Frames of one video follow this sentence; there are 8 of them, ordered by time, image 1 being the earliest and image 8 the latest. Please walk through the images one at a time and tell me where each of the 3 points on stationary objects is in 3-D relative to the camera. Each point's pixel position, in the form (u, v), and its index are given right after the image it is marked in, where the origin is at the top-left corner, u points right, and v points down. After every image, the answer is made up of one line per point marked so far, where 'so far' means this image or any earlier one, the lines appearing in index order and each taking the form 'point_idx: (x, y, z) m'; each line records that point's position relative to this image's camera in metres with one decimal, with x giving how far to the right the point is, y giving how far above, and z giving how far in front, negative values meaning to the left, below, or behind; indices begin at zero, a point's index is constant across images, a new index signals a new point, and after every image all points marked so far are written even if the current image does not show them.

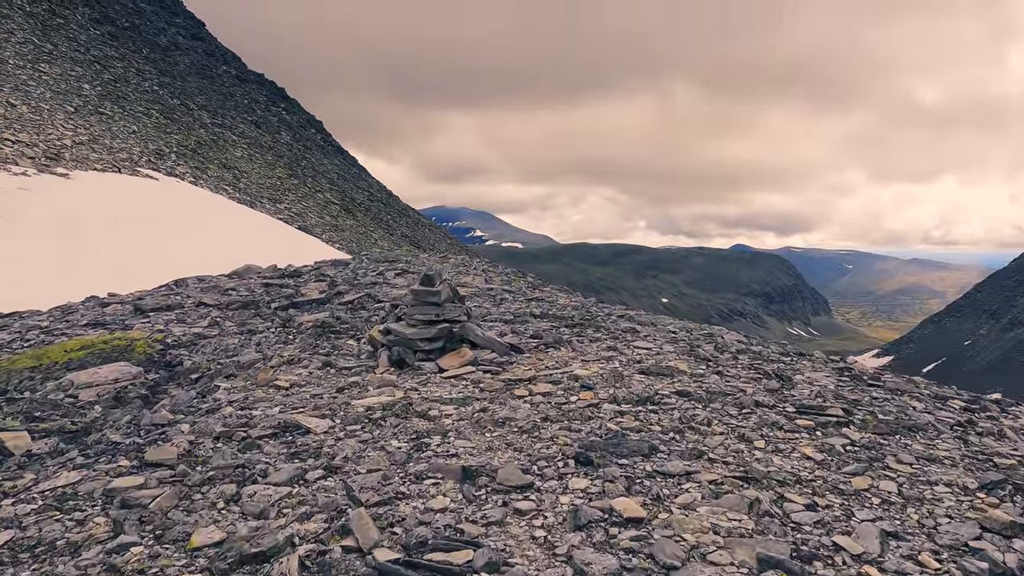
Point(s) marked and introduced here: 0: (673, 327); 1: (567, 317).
0: (+4.5, -1.2, +18.5) m
1: (+1.5, -0.8, +18.7) m
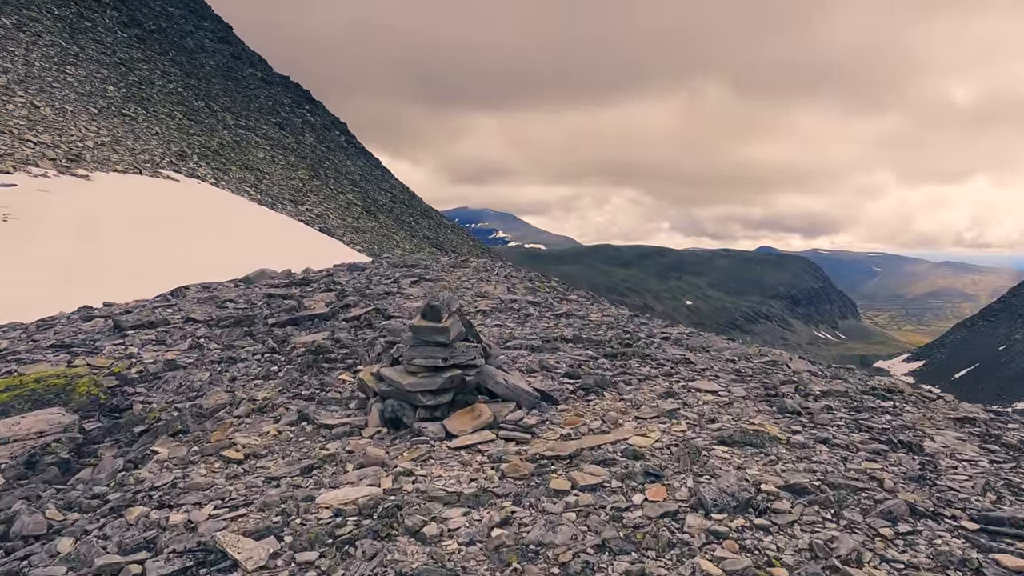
0: (+5.1, -1.6, +15.6) m
1: (+2.2, -1.3, +16.0) m
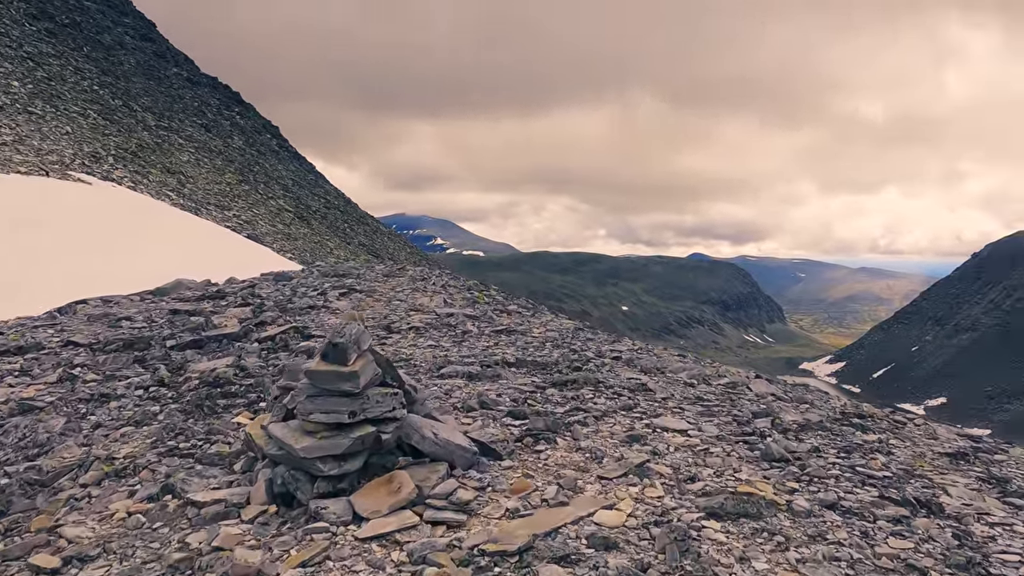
0: (+3.8, -2.0, +14.2) m
1: (+0.8, -1.6, +14.3) m
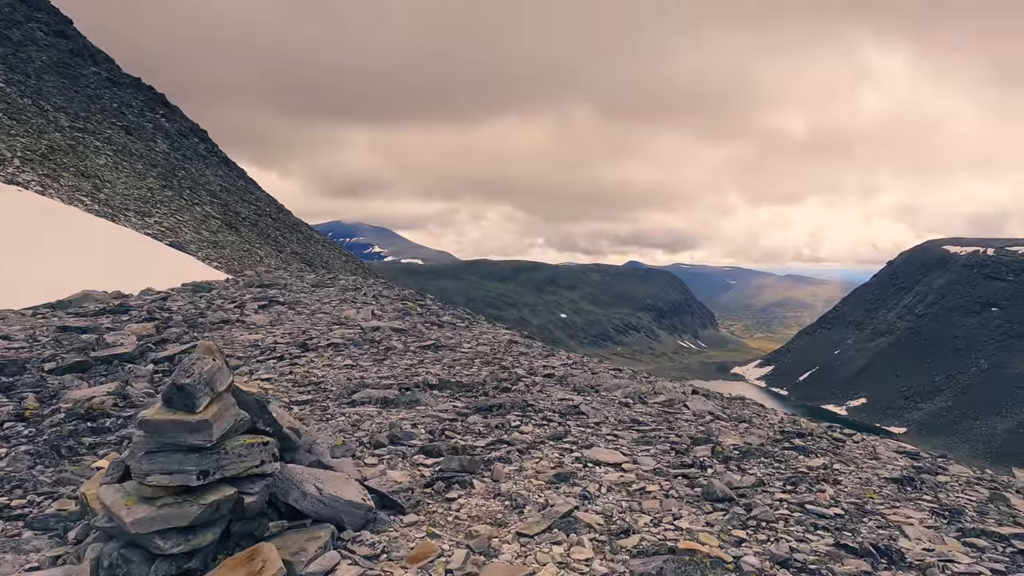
0: (+2.2, -2.3, +13.4) m
1: (-0.7, -1.9, +13.1) m
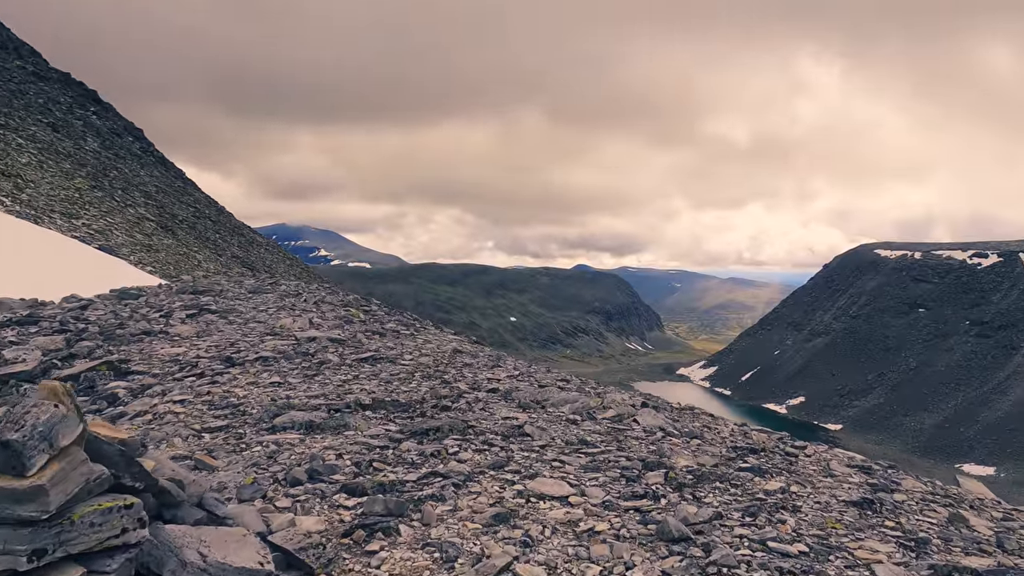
0: (+1.1, -2.4, +12.7) m
1: (-1.8, -2.1, +12.2) m
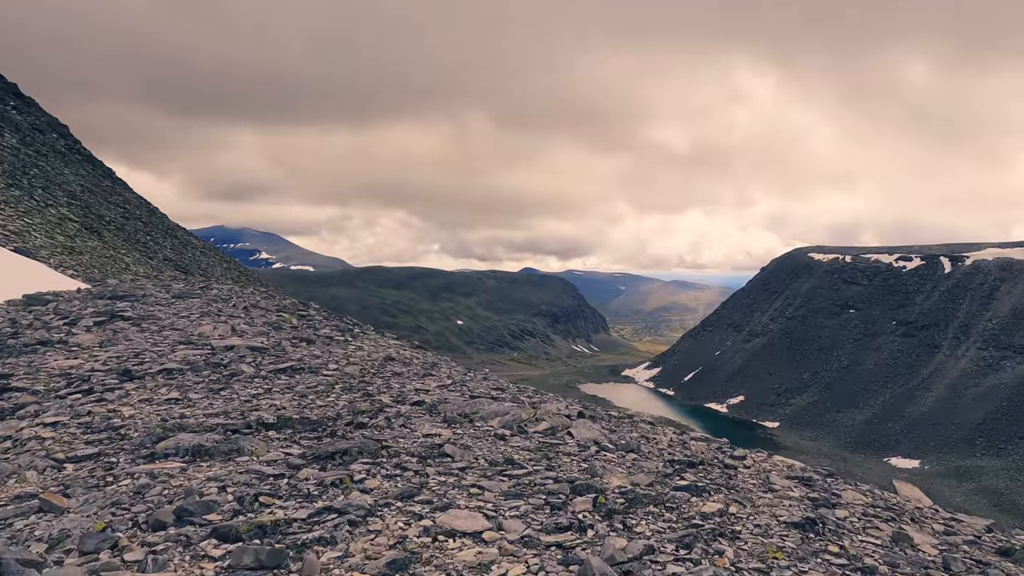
0: (-0.2, -2.5, +11.8) m
1: (-3.1, -2.2, +11.1) m
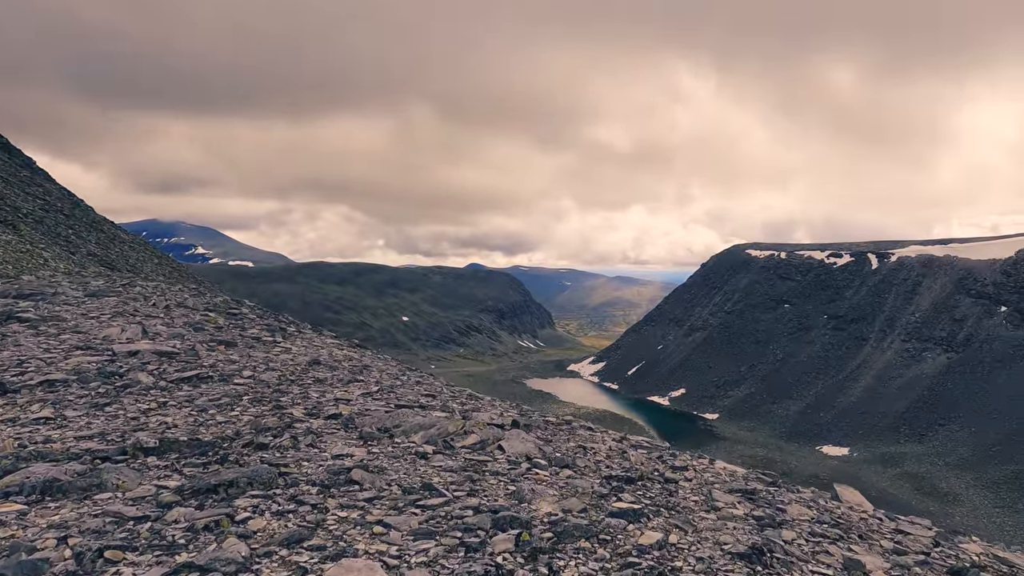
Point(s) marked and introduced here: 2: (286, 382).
0: (-1.5, -2.6, +10.6) m
1: (-4.3, -2.3, +9.7) m
2: (-5.8, -2.2, +16.2) m
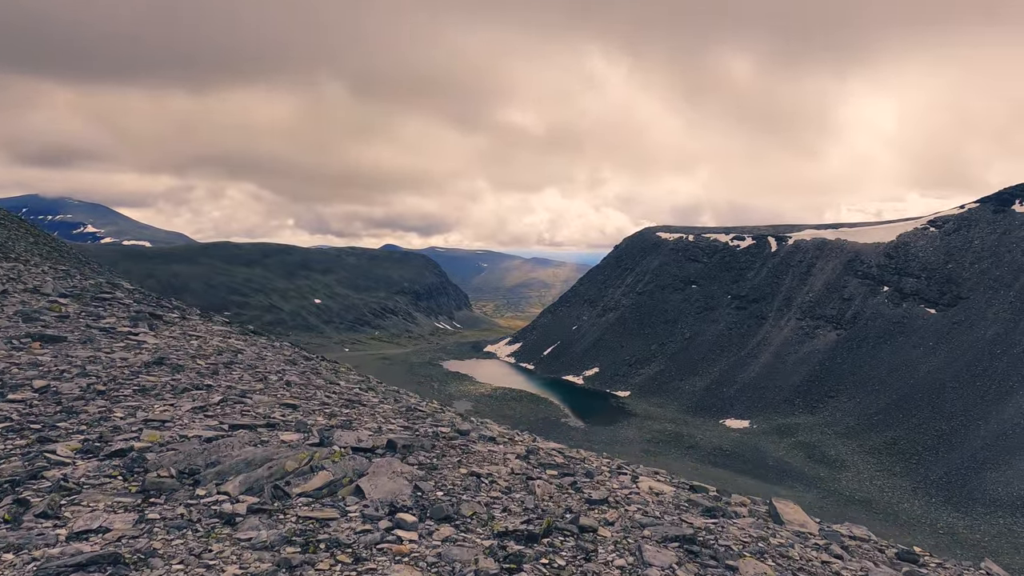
0: (-3.1, -2.4, +7.3) m
1: (-5.8, -2.1, +6.0) m
2: (-8.1, -1.9, +12.3) m
